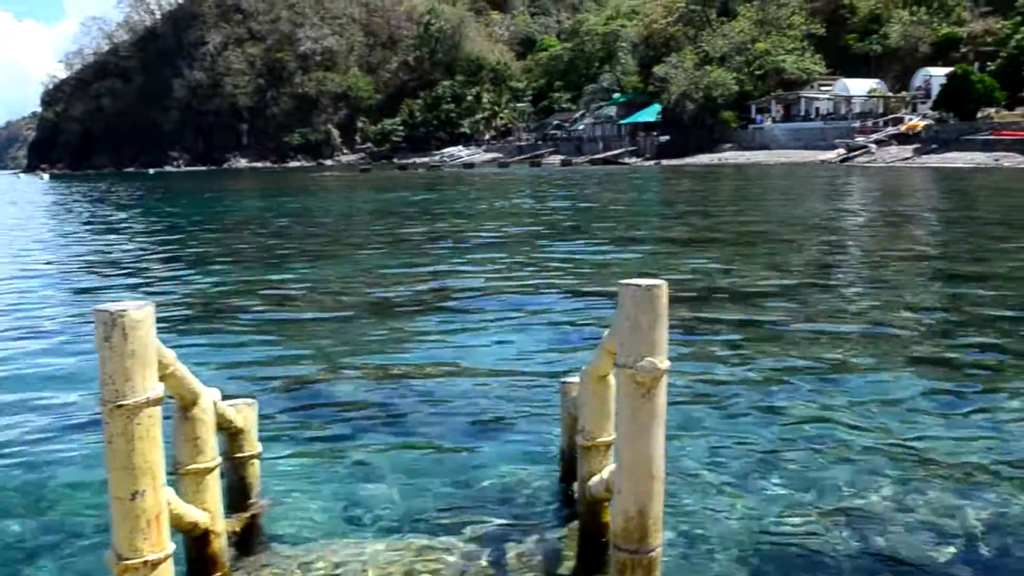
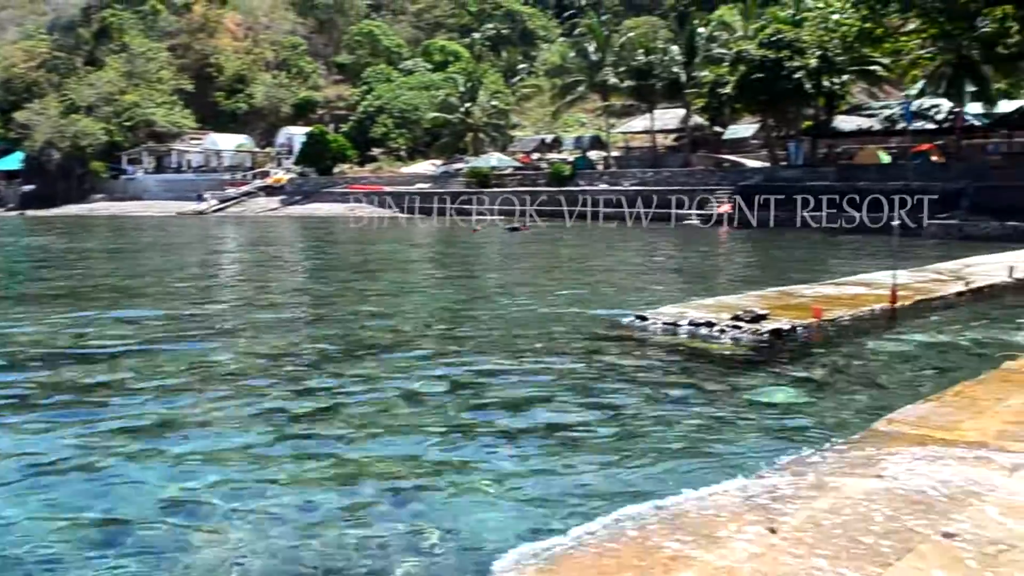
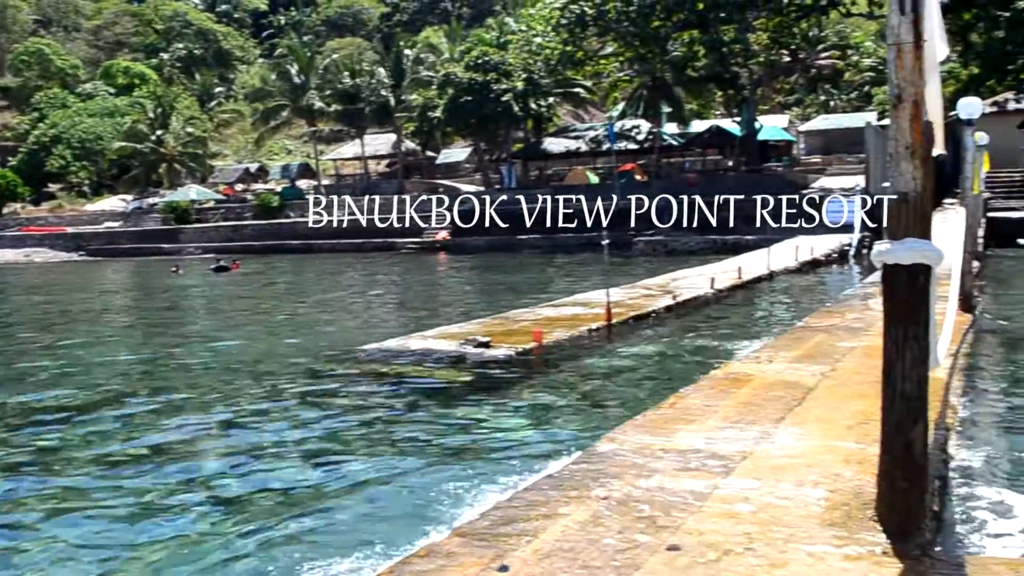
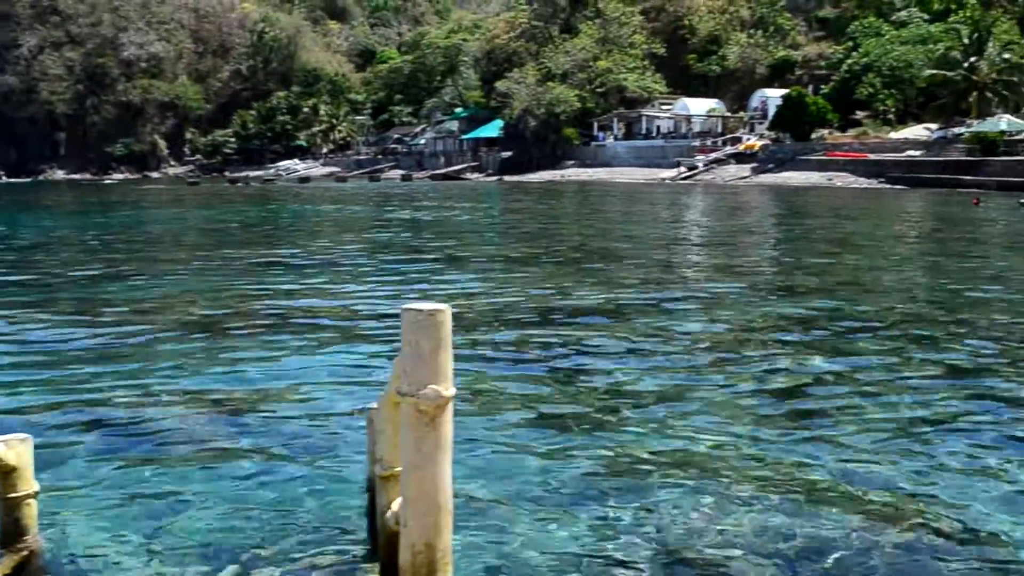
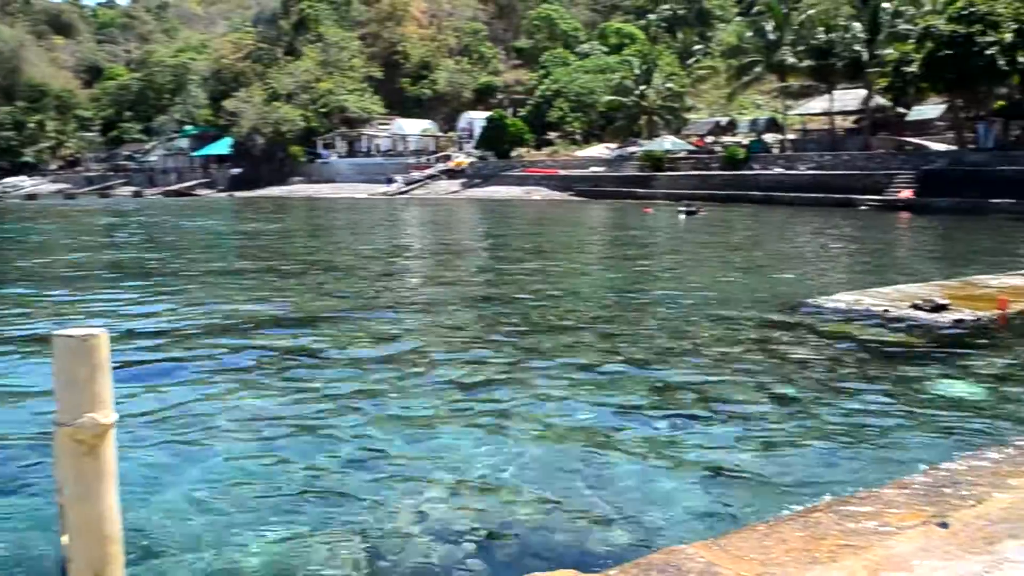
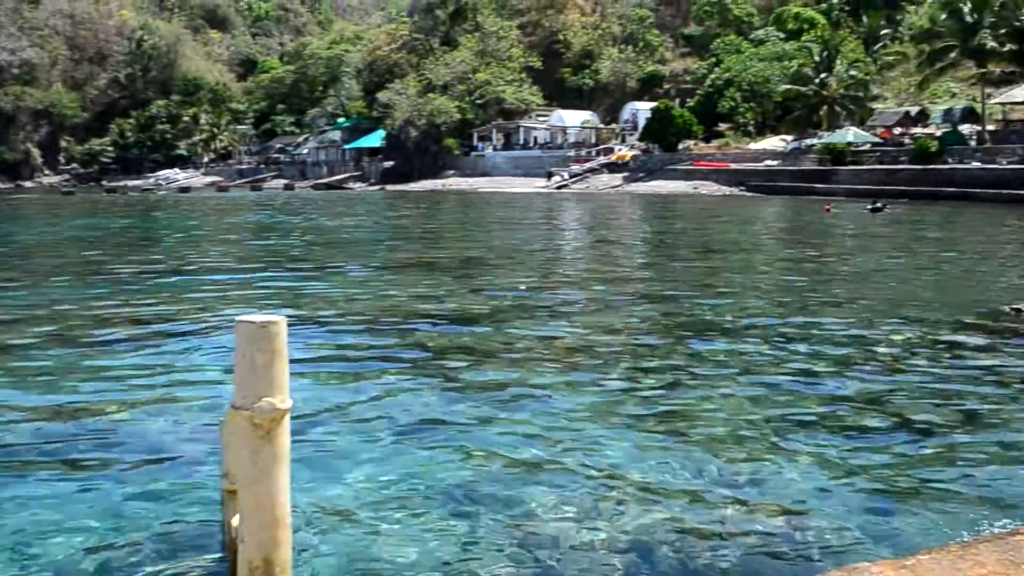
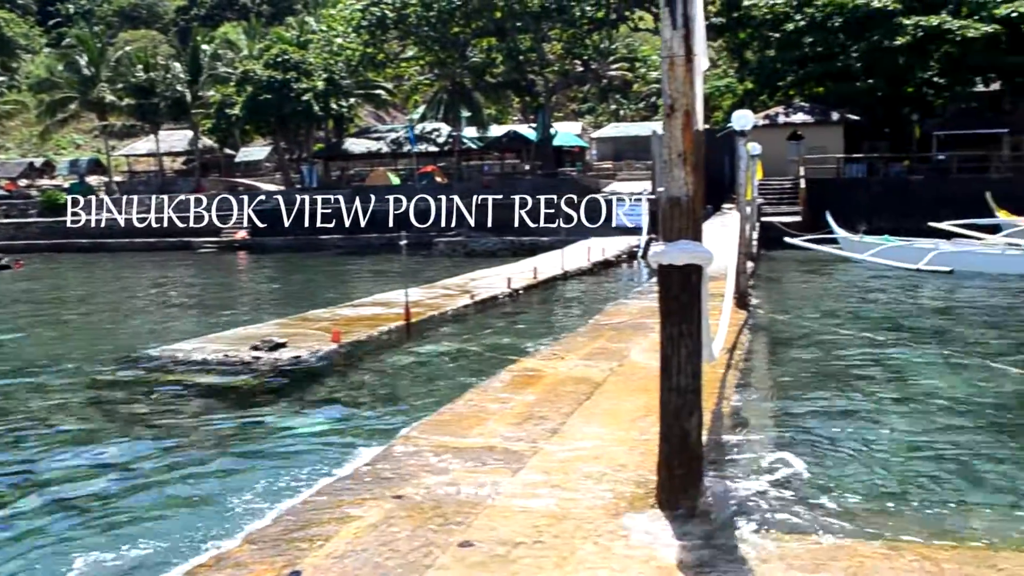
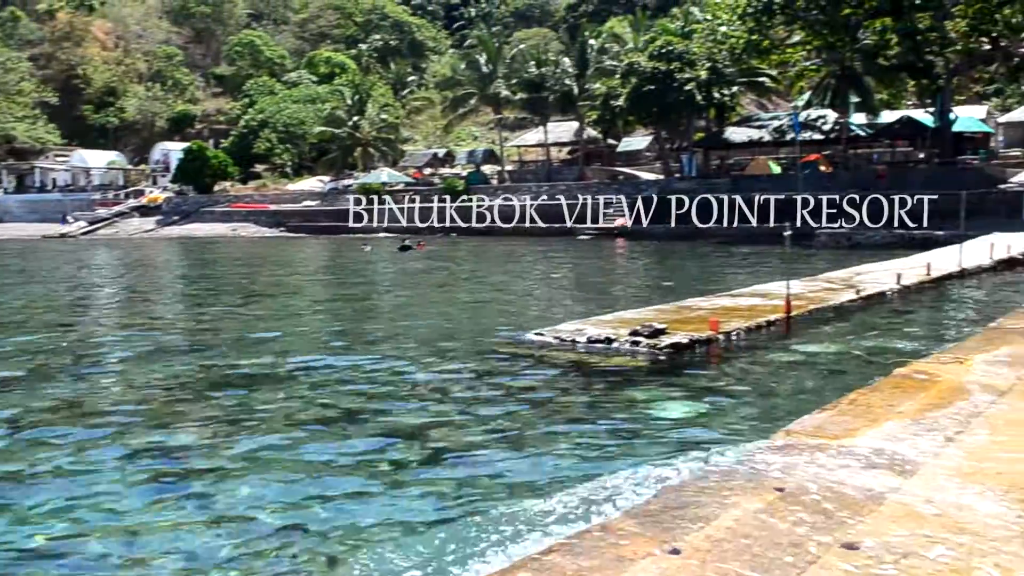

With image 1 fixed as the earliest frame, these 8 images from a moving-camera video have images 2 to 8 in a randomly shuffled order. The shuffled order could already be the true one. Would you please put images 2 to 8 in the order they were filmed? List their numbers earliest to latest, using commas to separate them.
4, 6, 5, 2, 8, 3, 7
